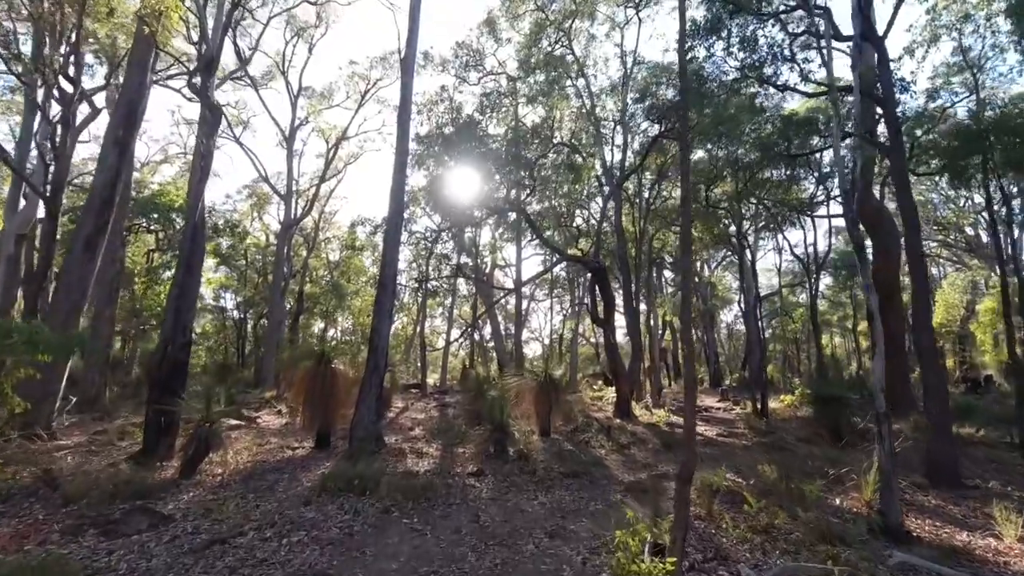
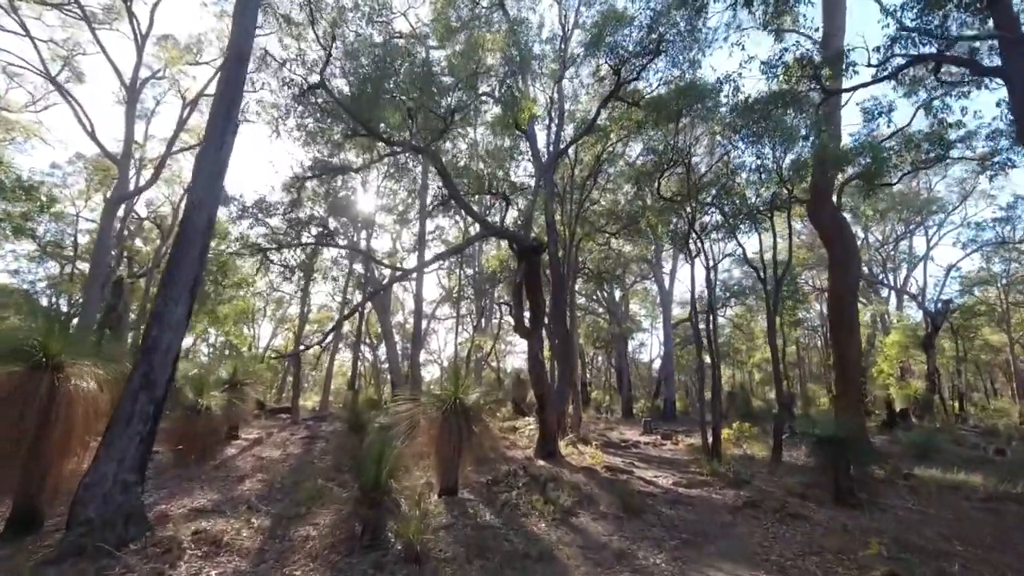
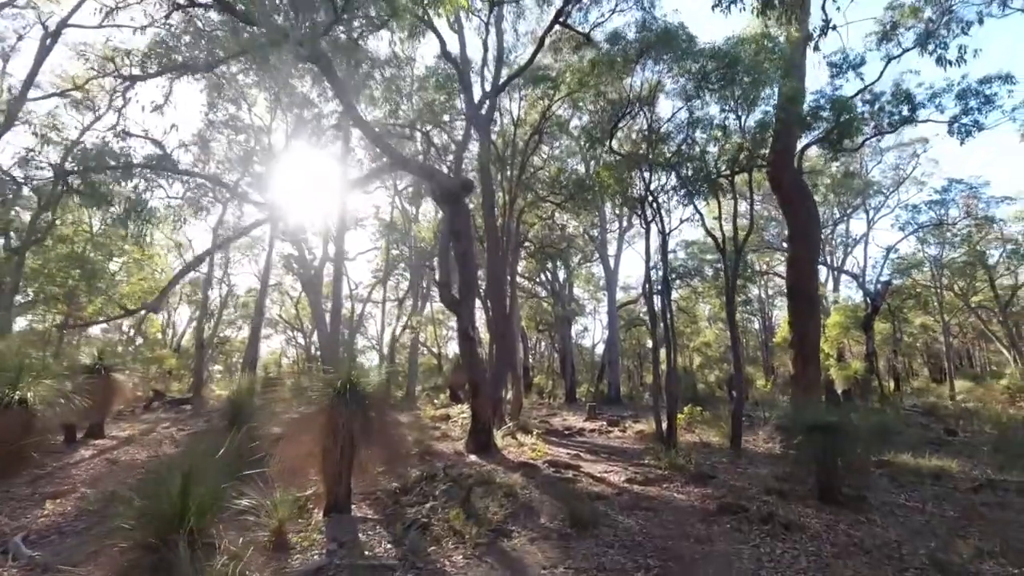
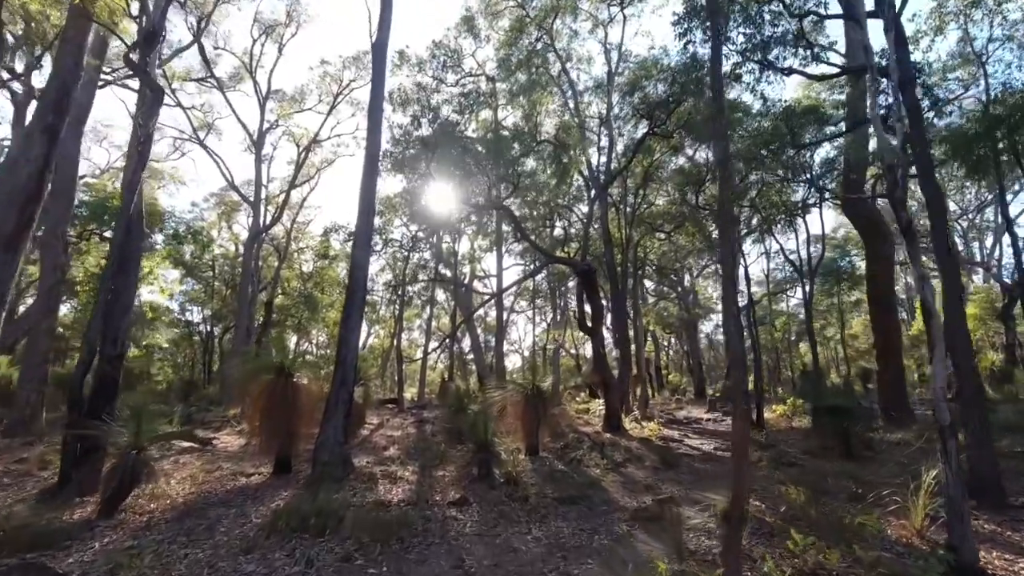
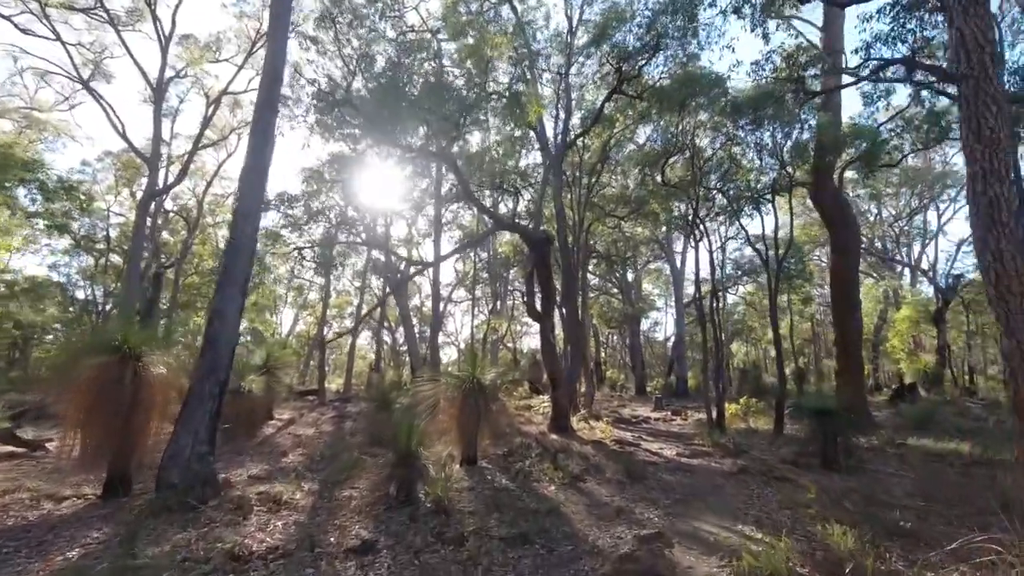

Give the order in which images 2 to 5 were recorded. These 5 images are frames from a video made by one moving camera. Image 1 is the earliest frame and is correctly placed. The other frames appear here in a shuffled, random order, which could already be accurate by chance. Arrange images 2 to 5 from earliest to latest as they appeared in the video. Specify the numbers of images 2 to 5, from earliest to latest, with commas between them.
4, 5, 2, 3
